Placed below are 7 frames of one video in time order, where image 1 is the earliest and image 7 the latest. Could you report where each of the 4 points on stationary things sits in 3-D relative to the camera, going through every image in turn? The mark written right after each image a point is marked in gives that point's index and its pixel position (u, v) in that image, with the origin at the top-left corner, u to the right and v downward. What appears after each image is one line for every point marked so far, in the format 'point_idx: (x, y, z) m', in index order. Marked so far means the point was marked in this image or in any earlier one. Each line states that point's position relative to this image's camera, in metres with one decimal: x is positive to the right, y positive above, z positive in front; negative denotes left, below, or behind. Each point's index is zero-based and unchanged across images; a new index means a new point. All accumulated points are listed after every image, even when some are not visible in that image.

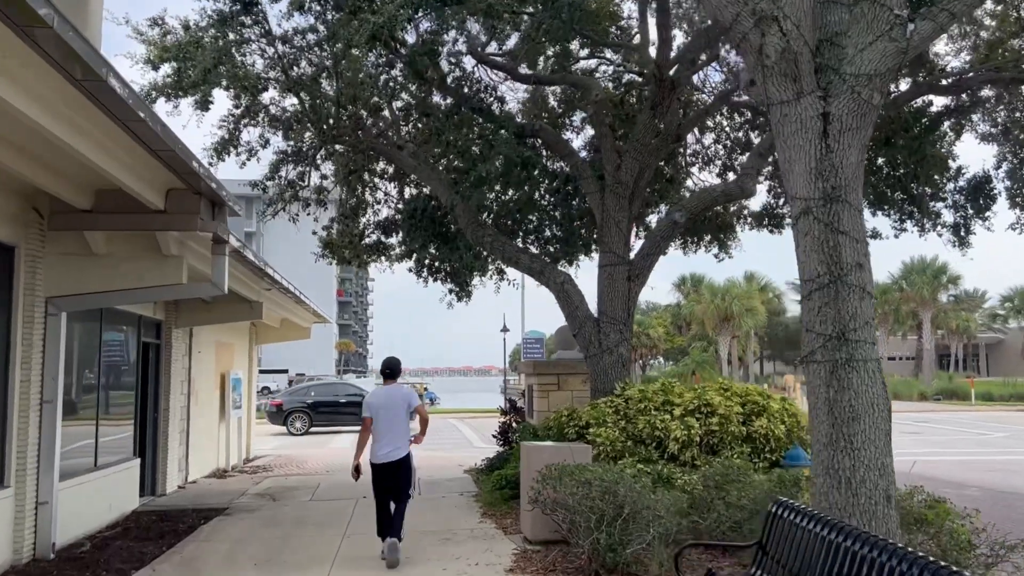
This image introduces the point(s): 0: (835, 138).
0: (+2.1, +1.0, +5.1) m
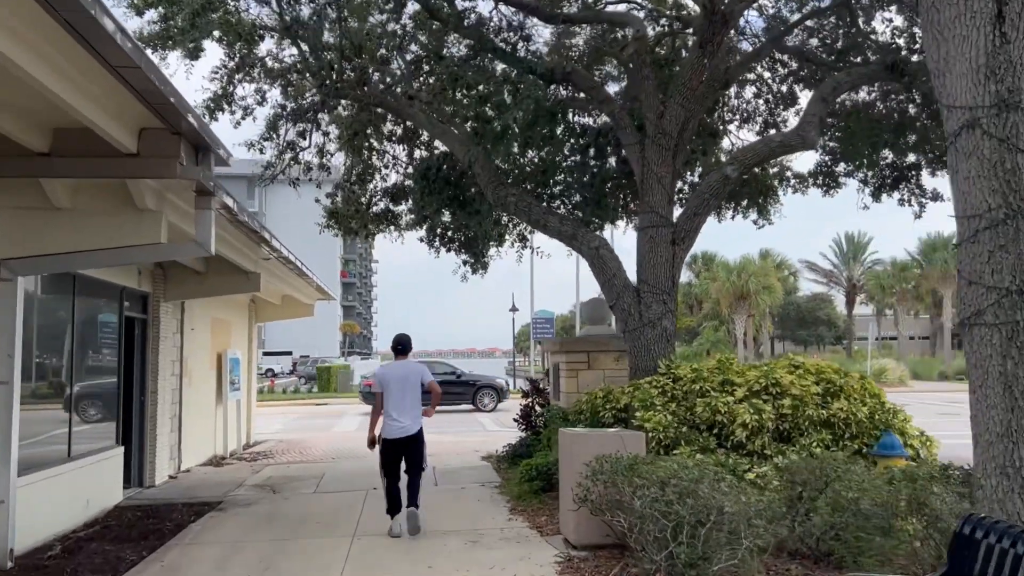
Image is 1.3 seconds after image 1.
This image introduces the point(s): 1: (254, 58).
0: (+2.4, +1.2, +3.9) m
1: (-3.6, +3.2, +11.5) m
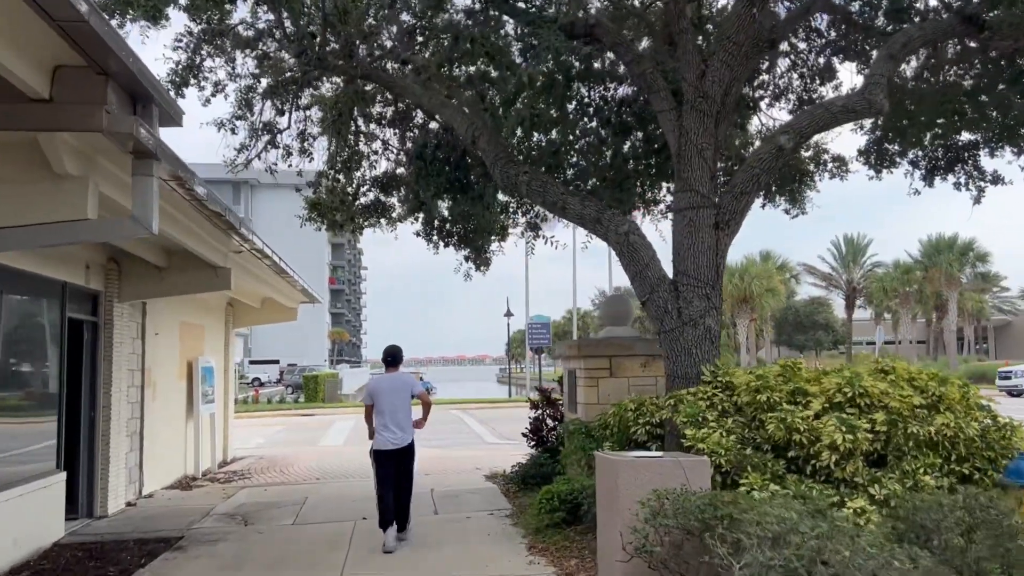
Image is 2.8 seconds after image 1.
0: (+2.5, +1.4, +2.6) m
1: (-3.5, +3.2, +10.2) m
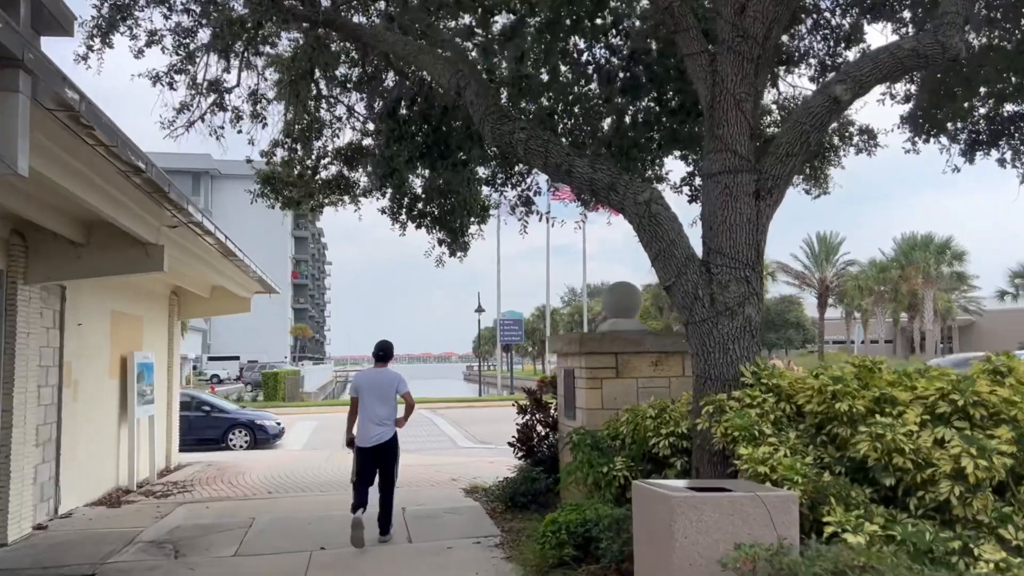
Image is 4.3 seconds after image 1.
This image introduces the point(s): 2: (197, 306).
0: (+2.7, +1.5, +1.3) m
1: (-3.7, +3.4, +8.6) m
2: (-5.4, -0.3, +14.2) m
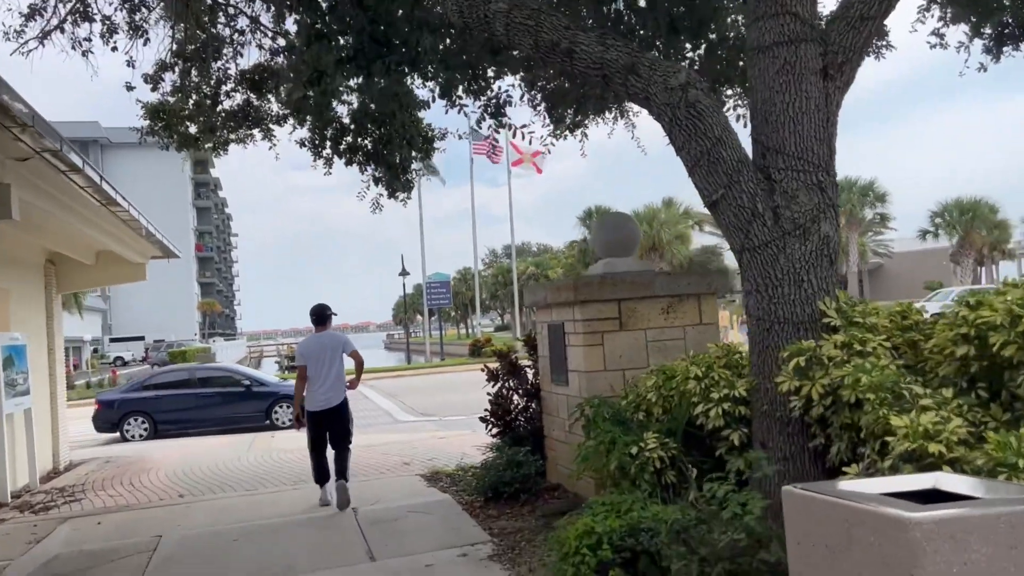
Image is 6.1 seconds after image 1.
0: (+3.1, +1.8, -0.1) m
1: (-4.1, +3.8, +6.4) m
2: (-6.2, +0.2, +11.9) m
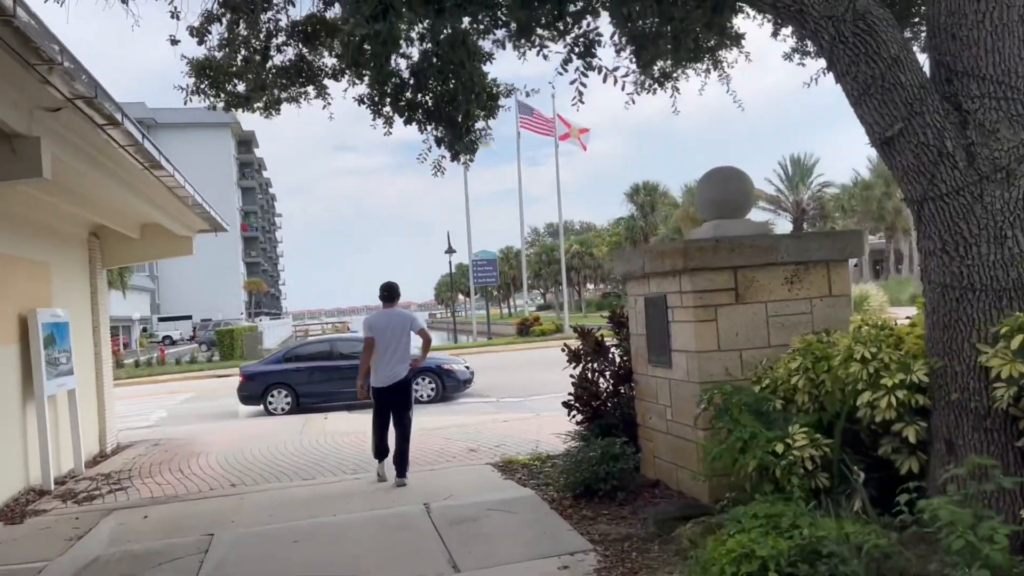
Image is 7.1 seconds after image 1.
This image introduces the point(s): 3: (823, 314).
0: (+3.4, +1.9, -1.1) m
1: (-3.5, +4.0, +5.7) m
2: (-5.3, +0.5, +11.4) m
3: (+2.0, -0.2, +5.2) m
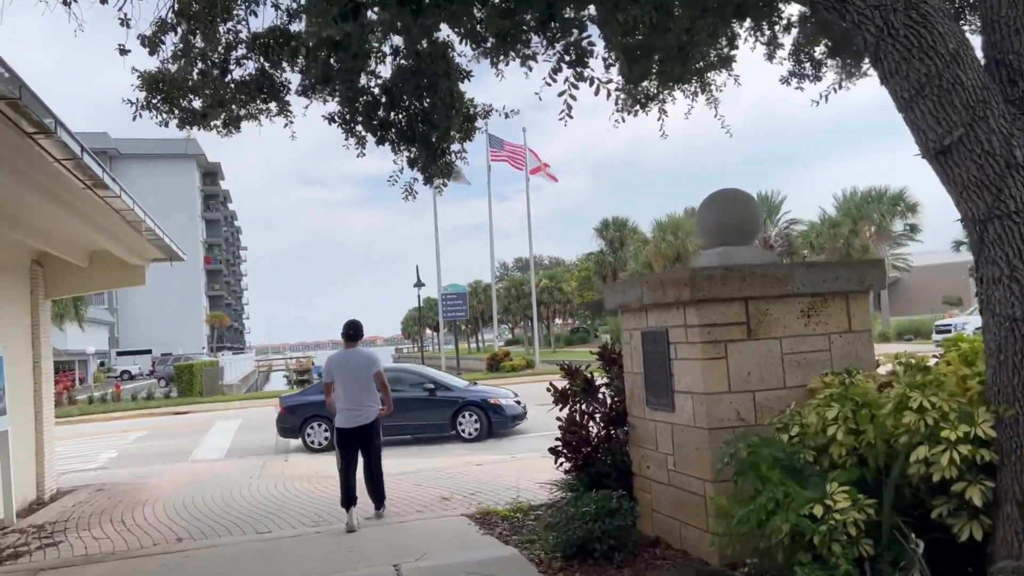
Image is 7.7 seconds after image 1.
0: (+3.5, +1.9, -1.5) m
1: (-3.6, +3.8, +5.2) m
2: (-5.7, +0.1, +10.6) m
3: (+1.9, -0.3, +4.7) m
